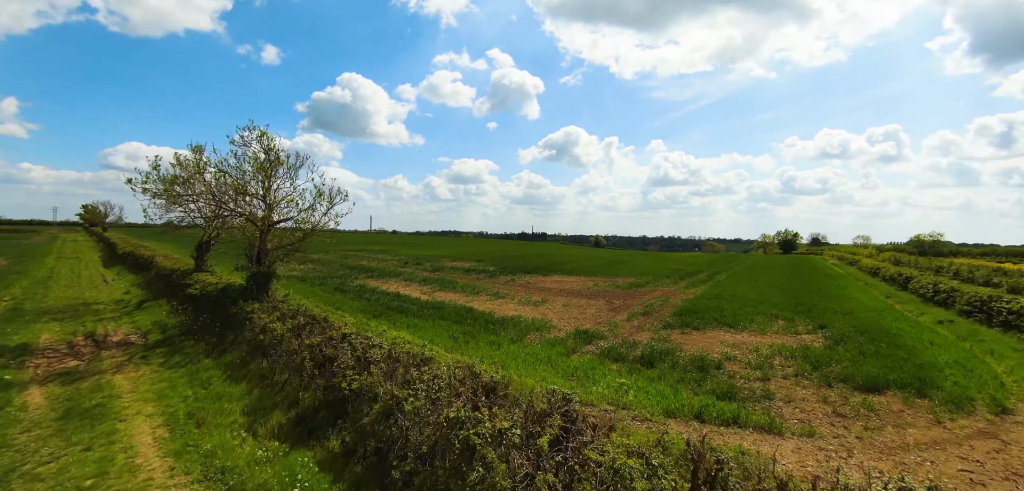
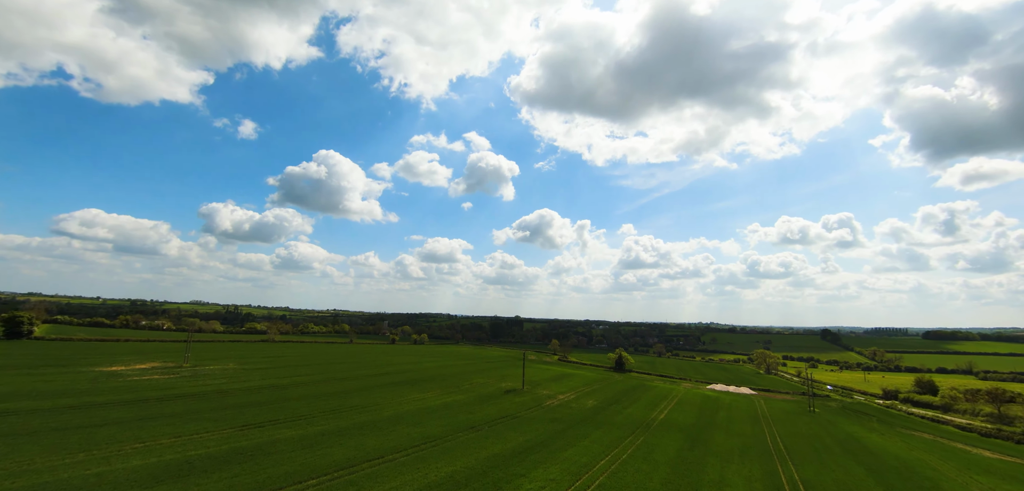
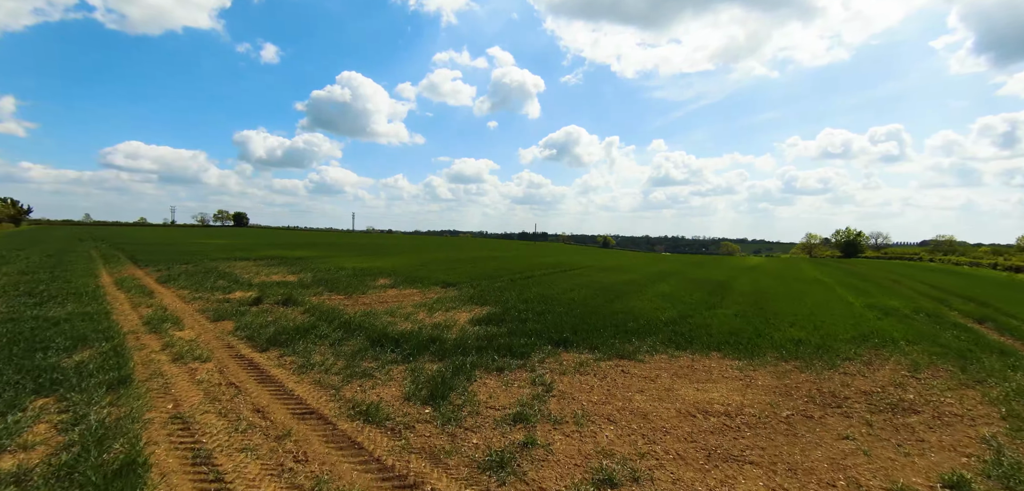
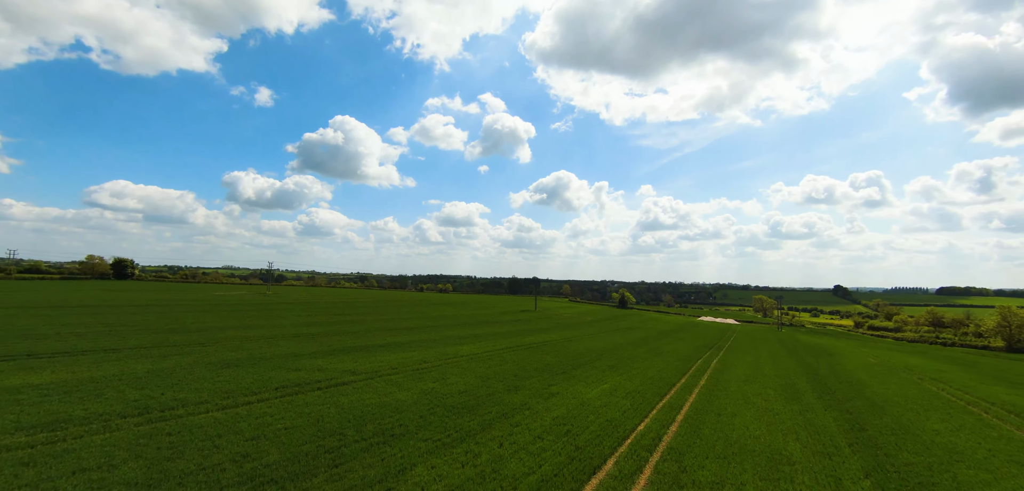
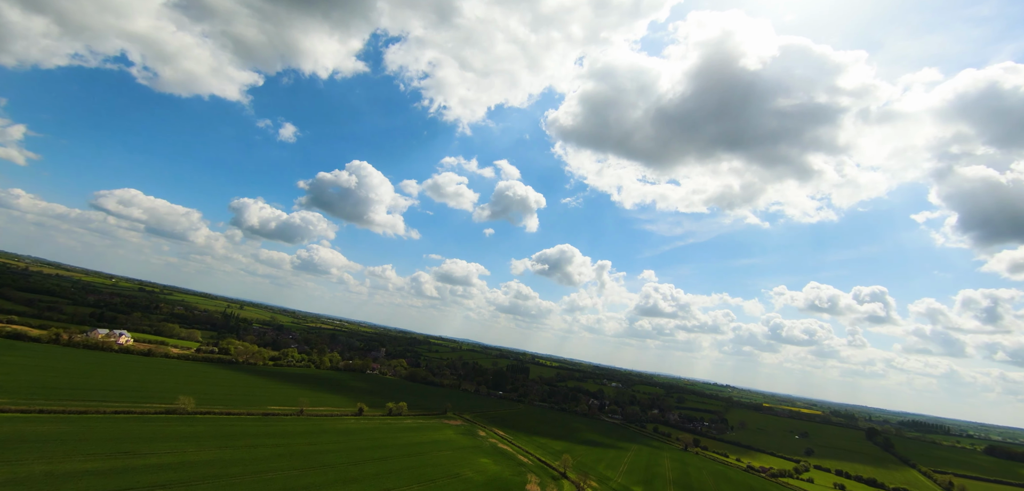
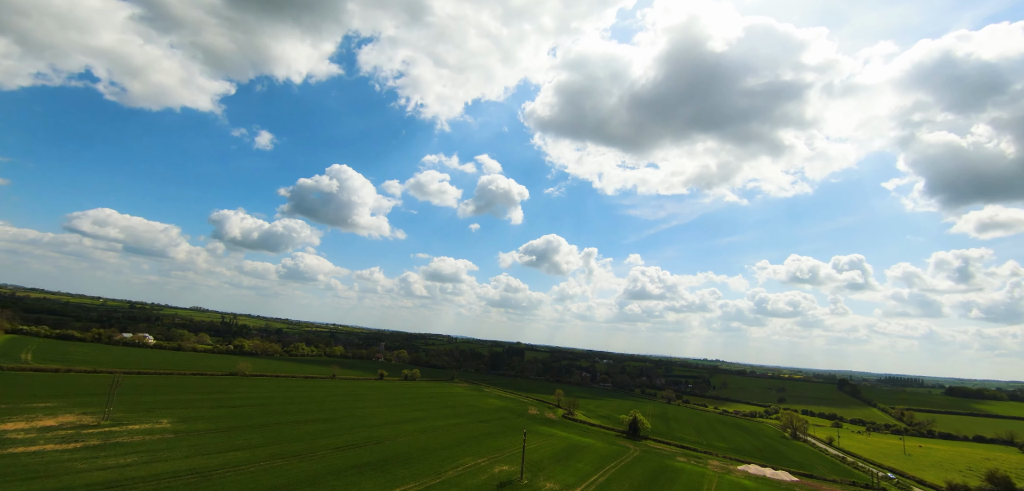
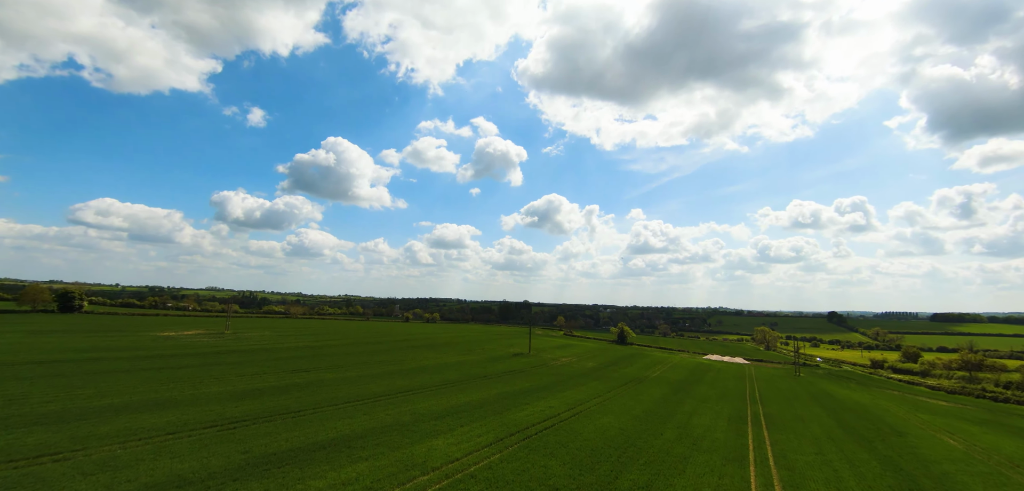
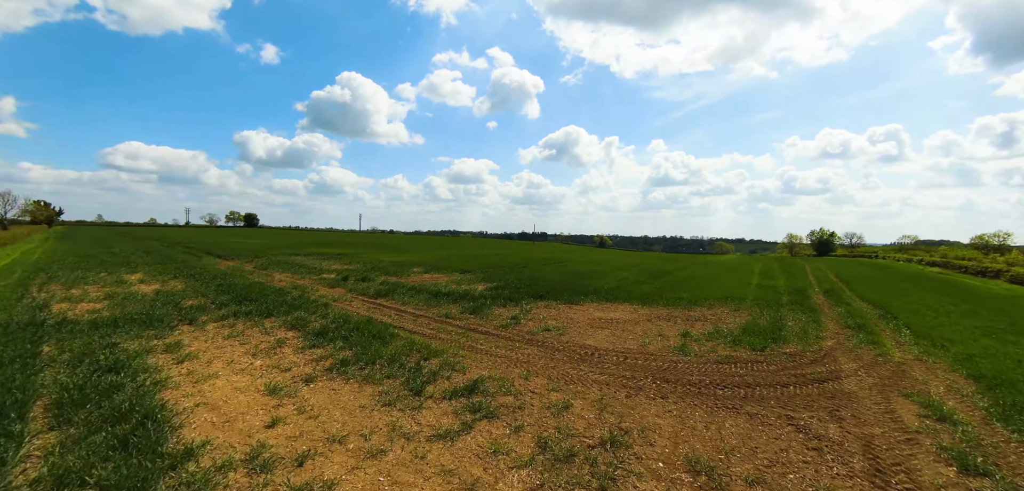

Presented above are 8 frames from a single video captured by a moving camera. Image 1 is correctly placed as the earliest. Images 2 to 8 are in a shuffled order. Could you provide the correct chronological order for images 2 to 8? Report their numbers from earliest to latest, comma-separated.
8, 3, 4, 7, 2, 6, 5
